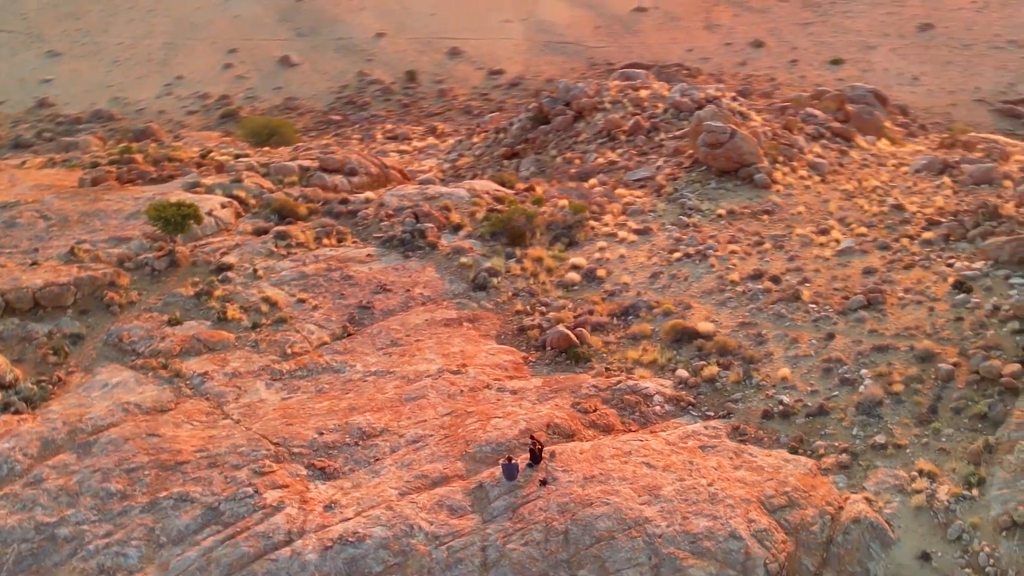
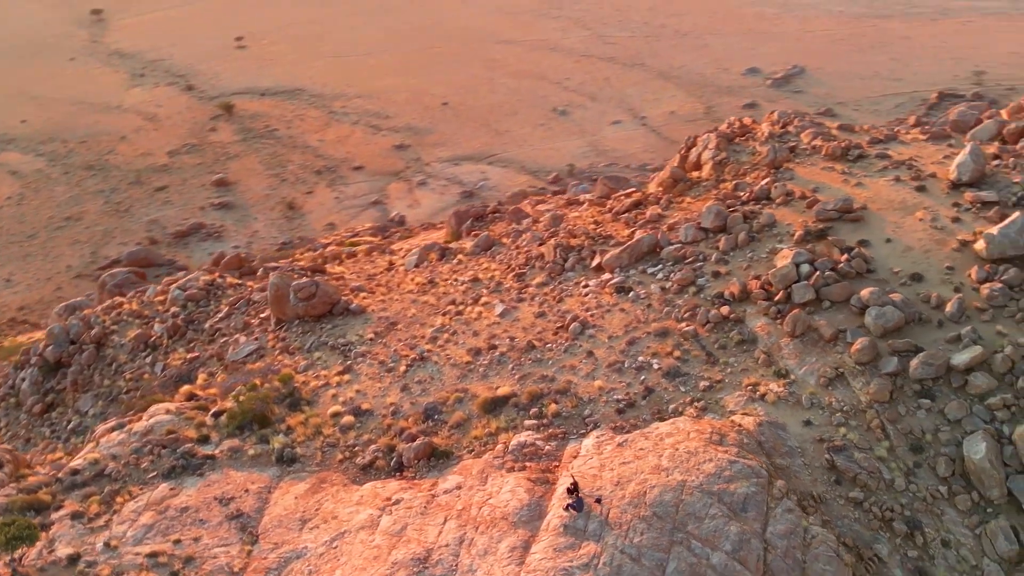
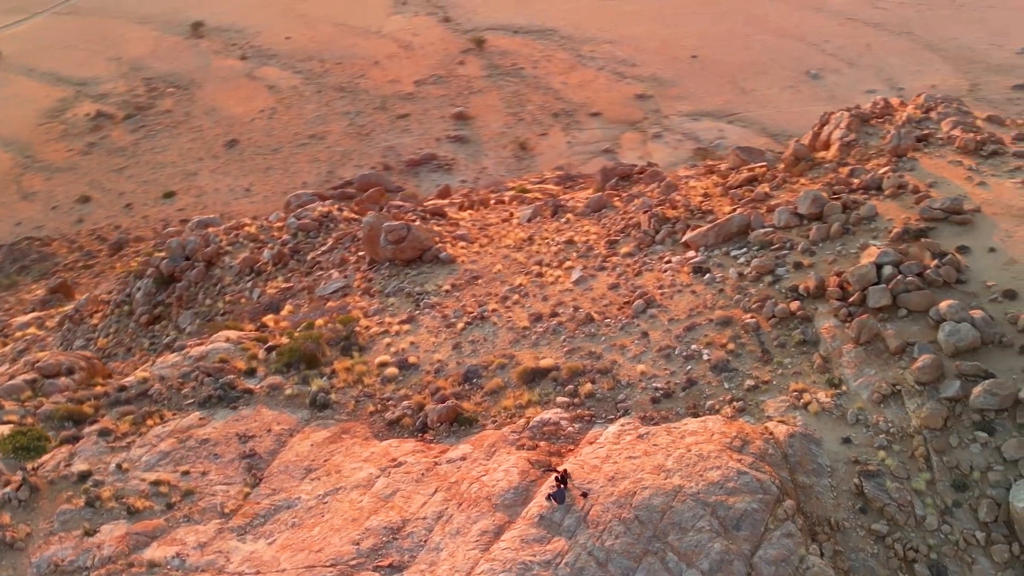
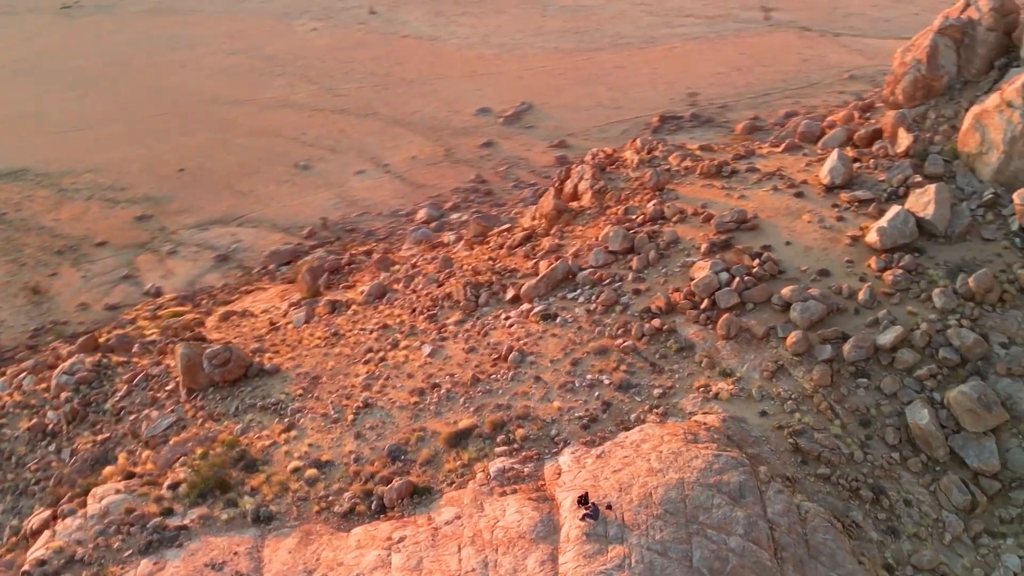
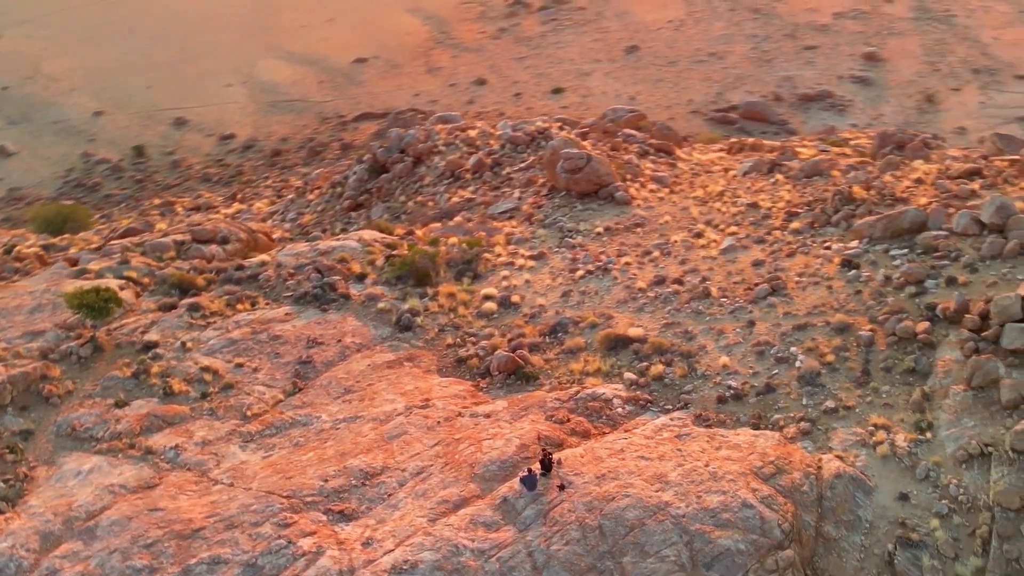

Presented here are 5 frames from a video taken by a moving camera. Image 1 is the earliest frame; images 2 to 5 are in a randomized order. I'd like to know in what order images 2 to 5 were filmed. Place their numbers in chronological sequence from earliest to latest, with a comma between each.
5, 3, 2, 4
